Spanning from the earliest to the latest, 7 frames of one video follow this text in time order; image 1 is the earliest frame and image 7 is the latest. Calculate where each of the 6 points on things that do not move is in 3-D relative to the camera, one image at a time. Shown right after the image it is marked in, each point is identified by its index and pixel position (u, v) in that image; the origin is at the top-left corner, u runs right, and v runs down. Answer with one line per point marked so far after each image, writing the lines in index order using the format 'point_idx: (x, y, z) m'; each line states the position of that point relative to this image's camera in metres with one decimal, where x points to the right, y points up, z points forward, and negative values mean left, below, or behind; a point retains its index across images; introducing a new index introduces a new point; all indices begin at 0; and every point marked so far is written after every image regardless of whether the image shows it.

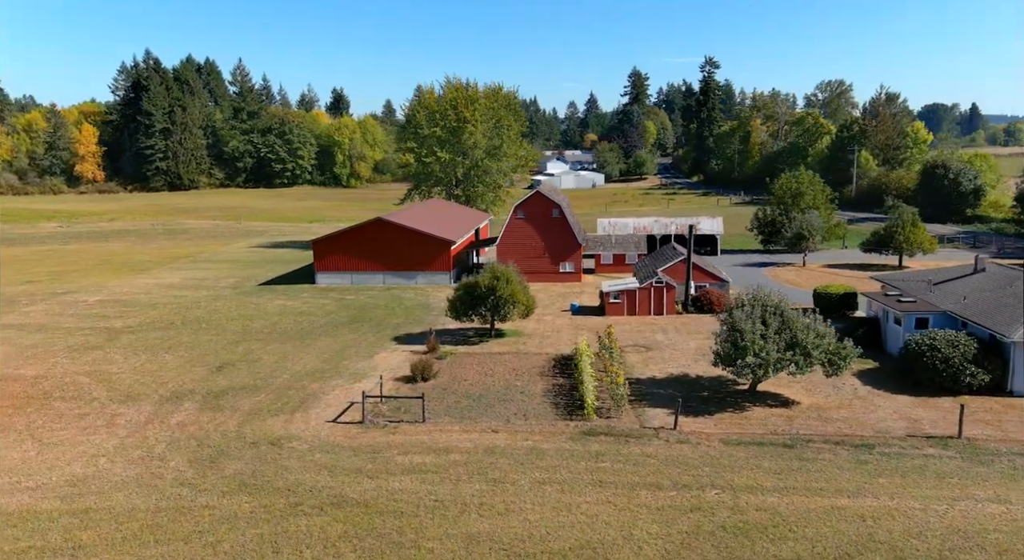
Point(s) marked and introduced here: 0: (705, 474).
0: (+4.3, -4.3, +15.9) m
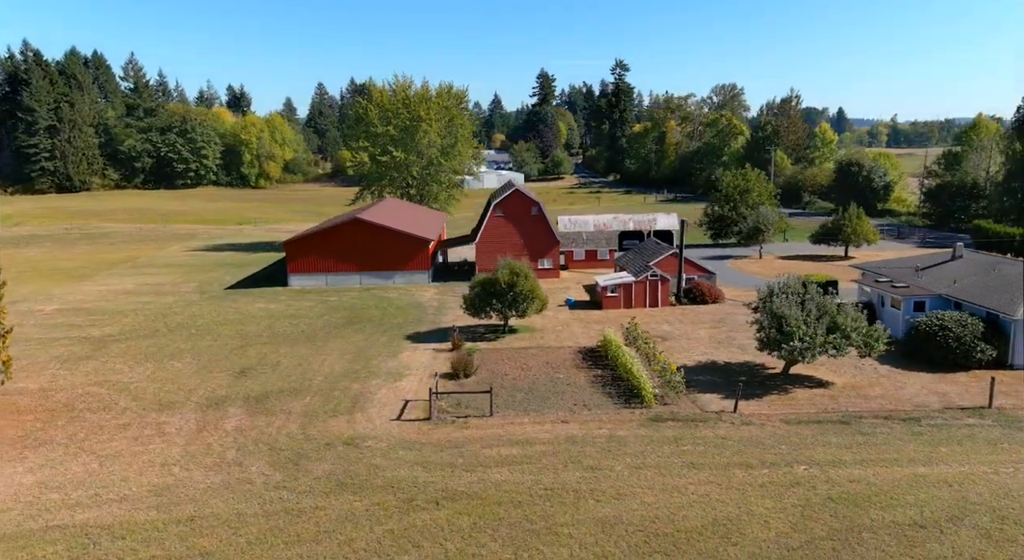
0: (+6.4, -4.0, +16.8) m
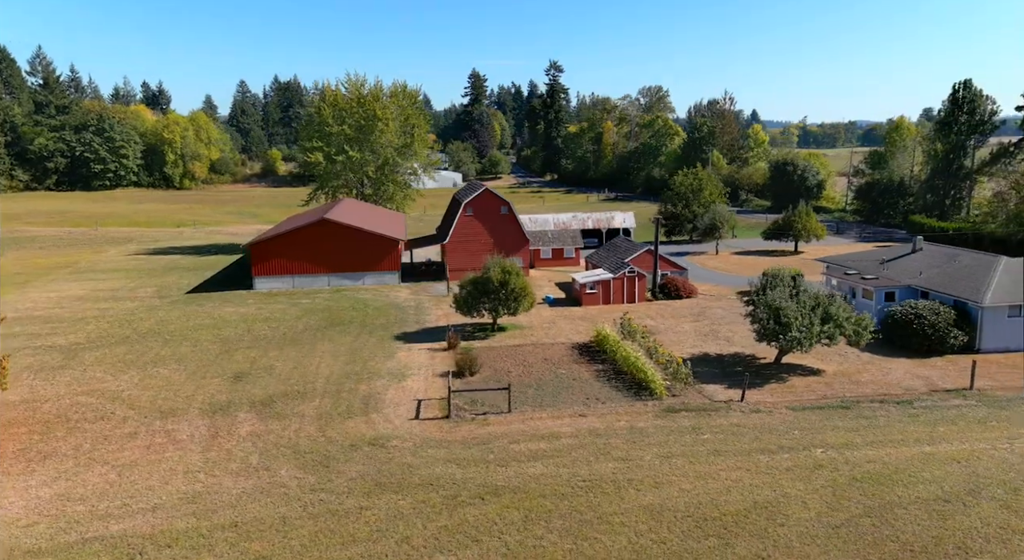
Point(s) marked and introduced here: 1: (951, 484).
0: (+7.0, -3.8, +17.6) m
1: (+9.0, -4.2, +14.8) m
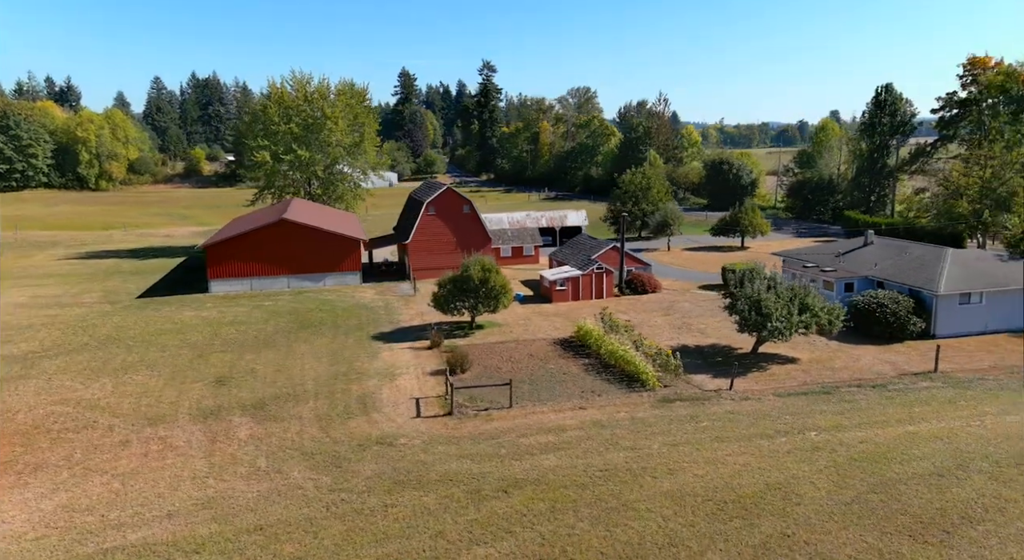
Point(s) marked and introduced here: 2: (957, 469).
0: (+7.1, -3.6, +18.4) m
1: (+9.3, -3.9, +15.8) m
2: (+9.4, -4.0, +15.3) m
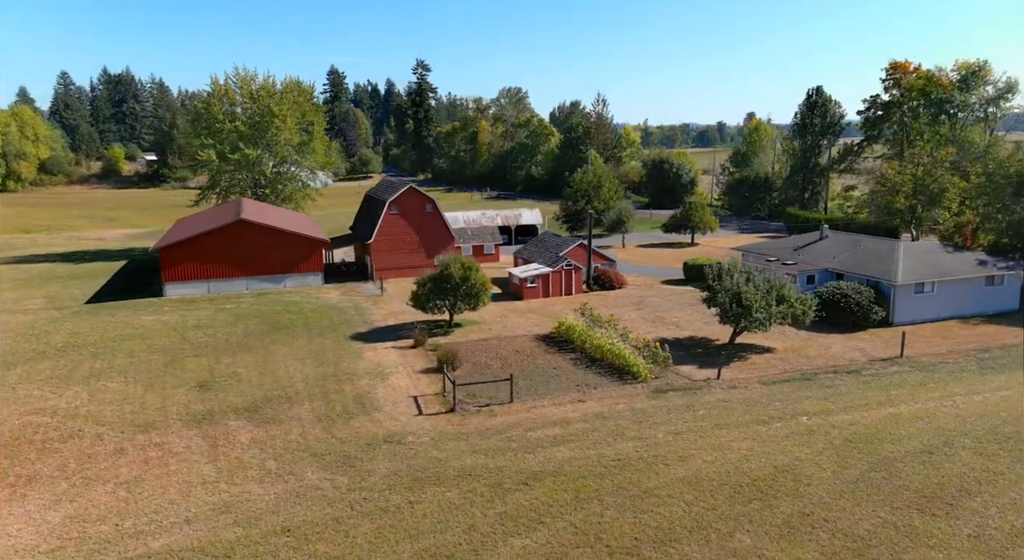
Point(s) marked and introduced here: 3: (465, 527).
0: (+7.2, -3.4, +19.2) m
1: (+9.6, -3.7, +16.8) m
2: (+9.7, -3.7, +16.3) m
3: (-0.9, -4.5, +13.1) m
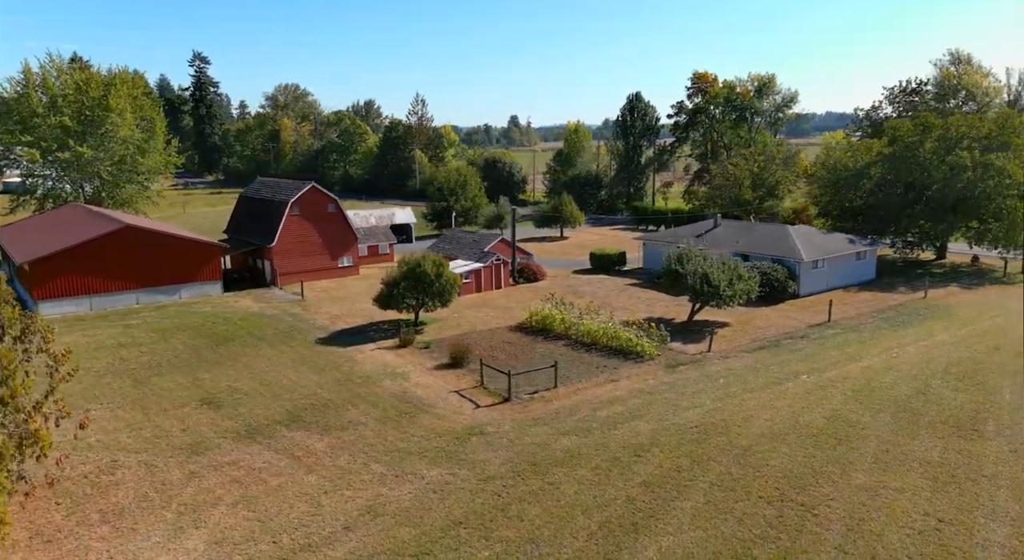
0: (+8.1, -2.8, +22.1) m
1: (+11.2, -2.9, +20.4) m
2: (+11.4, -3.0, +19.9) m
3: (+2.1, -4.2, +14.0) m
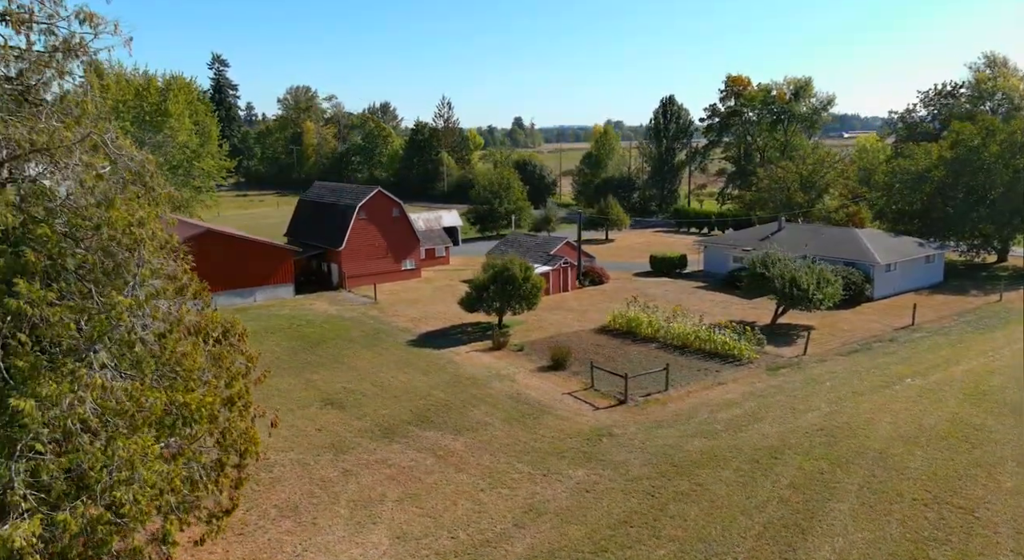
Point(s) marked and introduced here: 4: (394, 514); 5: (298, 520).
0: (+11.4, -2.9, +22.3) m
1: (+14.4, -3.0, +20.5) m
2: (+14.6, -3.1, +20.1) m
3: (+5.2, -4.3, +14.3) m
4: (-2.4, -4.5, +13.8) m
5: (-4.1, -4.5, +13.5) m
